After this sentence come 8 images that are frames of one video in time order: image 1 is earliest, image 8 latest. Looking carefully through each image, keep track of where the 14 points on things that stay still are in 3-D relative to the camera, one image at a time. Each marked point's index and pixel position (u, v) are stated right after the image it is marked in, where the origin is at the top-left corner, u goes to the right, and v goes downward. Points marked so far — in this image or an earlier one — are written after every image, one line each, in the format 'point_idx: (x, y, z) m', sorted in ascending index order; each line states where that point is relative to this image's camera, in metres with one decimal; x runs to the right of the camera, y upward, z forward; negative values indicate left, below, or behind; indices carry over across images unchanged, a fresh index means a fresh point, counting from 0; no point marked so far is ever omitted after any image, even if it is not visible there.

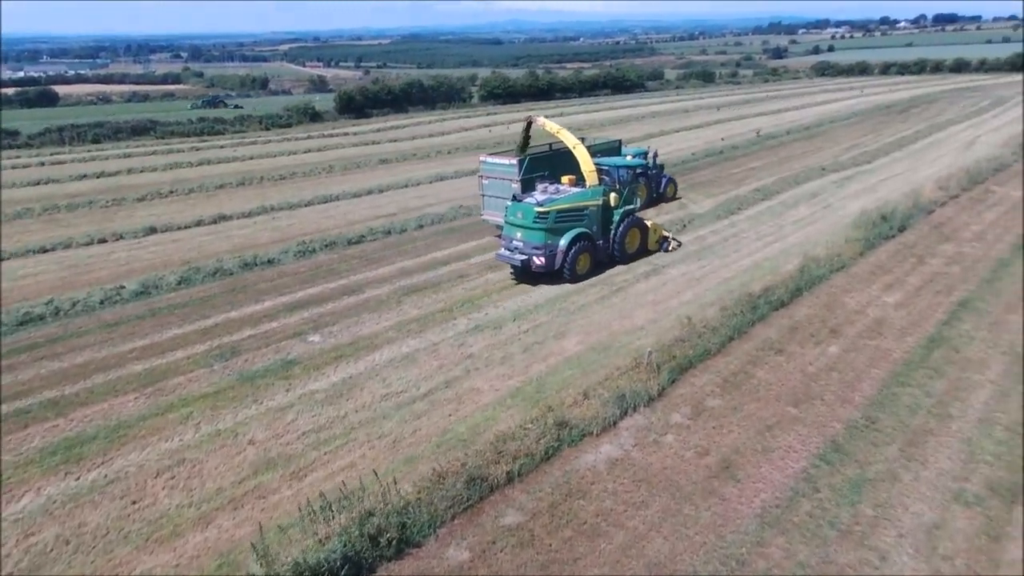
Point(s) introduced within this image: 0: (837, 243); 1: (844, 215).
0: (+6.8, +0.9, +13.3) m
1: (+8.4, +1.9, +16.1) m
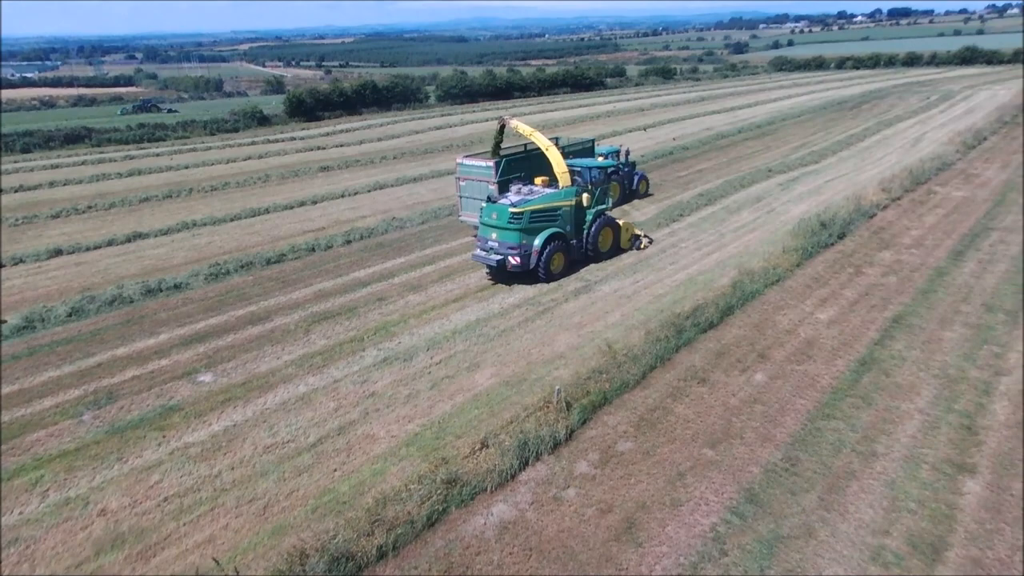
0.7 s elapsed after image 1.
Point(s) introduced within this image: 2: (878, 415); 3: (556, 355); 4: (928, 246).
0: (+5.3, +0.7, +12.8) m
1: (+6.8, +1.7, +15.7) m
2: (+4.4, -1.5, +7.5) m
3: (+0.6, -1.0, +9.4) m
4: (+8.7, +0.9, +13.2) m
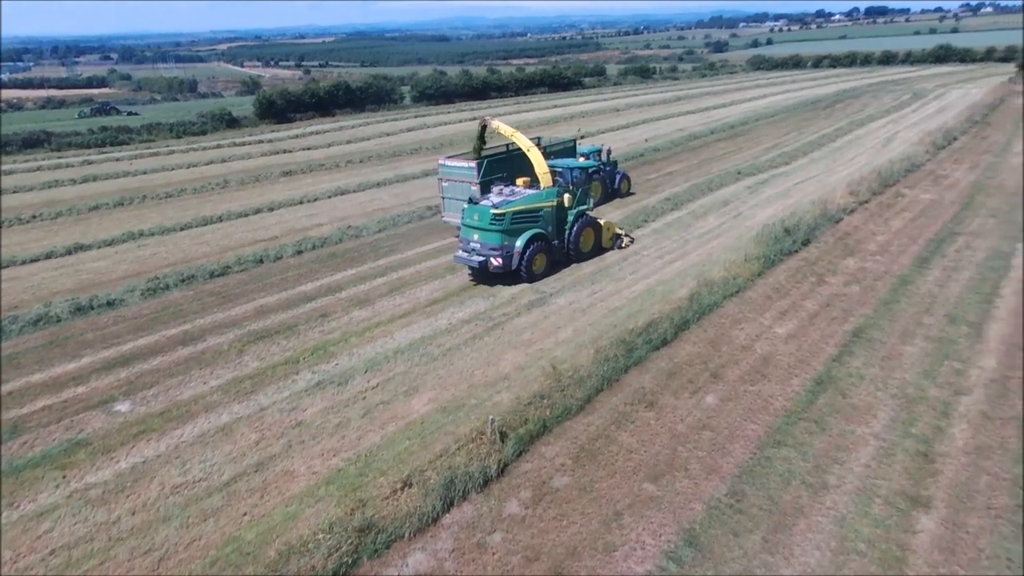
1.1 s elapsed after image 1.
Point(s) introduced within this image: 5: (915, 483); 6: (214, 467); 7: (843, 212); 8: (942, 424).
0: (+4.4, +0.5, +12.4) m
1: (+5.8, +1.5, +15.3) m
2: (+3.6, -1.7, +7.1) m
3: (-0.2, -1.2, +8.8) m
4: (+7.8, +0.7, +12.9) m
5: (+4.1, -2.0, +6.4) m
6: (-3.4, -2.0, +7.2) m
7: (+8.0, +1.8, +15.3) m
8: (+5.0, -1.6, +7.3) m
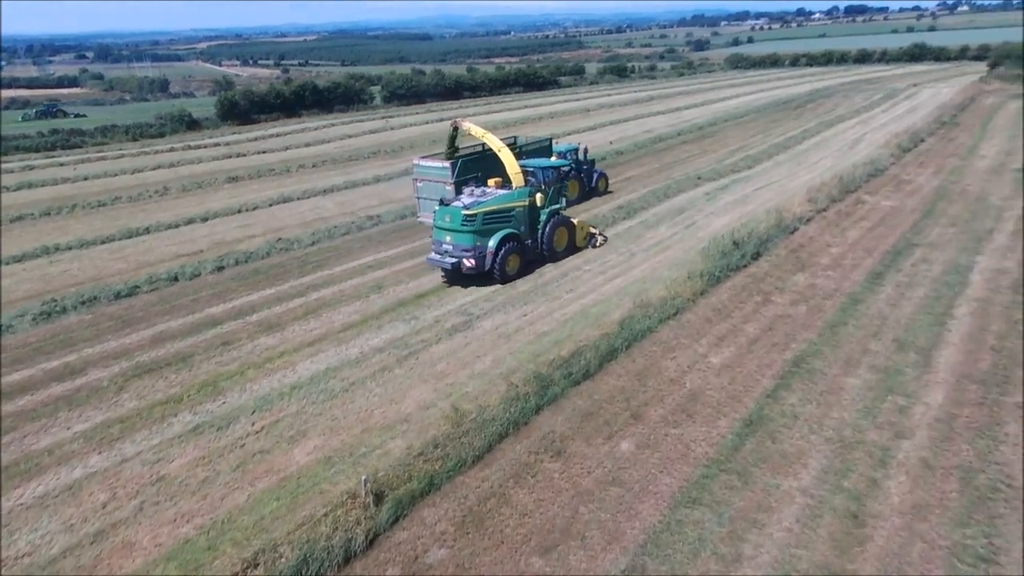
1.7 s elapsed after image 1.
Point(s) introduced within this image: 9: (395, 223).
0: (+3.1, +0.2, +11.5) m
1: (+4.4, +1.2, +14.5) m
2: (+2.4, -2.1, +6.3) m
3: (-1.4, -1.6, +7.9) m
4: (+6.4, +0.4, +12.1) m
5: (+2.9, -2.3, +5.5) m
6: (-4.6, -2.5, +6.3) m
7: (+6.6, +1.5, +14.6) m
8: (+3.8, -1.9, +6.5) m
9: (-3.2, +1.7, +16.9) m
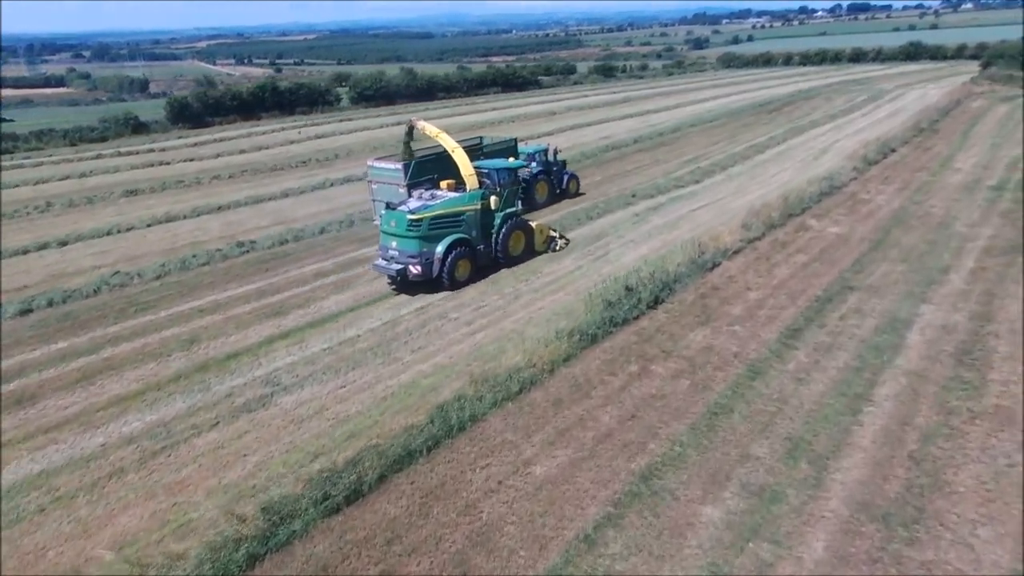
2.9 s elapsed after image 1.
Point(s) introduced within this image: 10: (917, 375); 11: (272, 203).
0: (+0.5, -0.7, +9.3) m
1: (+1.8, +0.3, +12.2) m
2: (-0.2, -3.0, +4.0) m
3: (-4.0, -2.5, +5.7) m
4: (+3.9, -0.5, +9.9) m
5: (+0.3, -3.2, +3.3) m
6: (-7.2, -3.3, +4.0) m
7: (+4.1, +0.6, +12.3) m
8: (+1.2, -2.8, +4.2) m
9: (-5.7, +0.9, +14.7) m
10: (+5.1, -1.1, +8.0) m
11: (-7.3, +2.6, +19.3) m
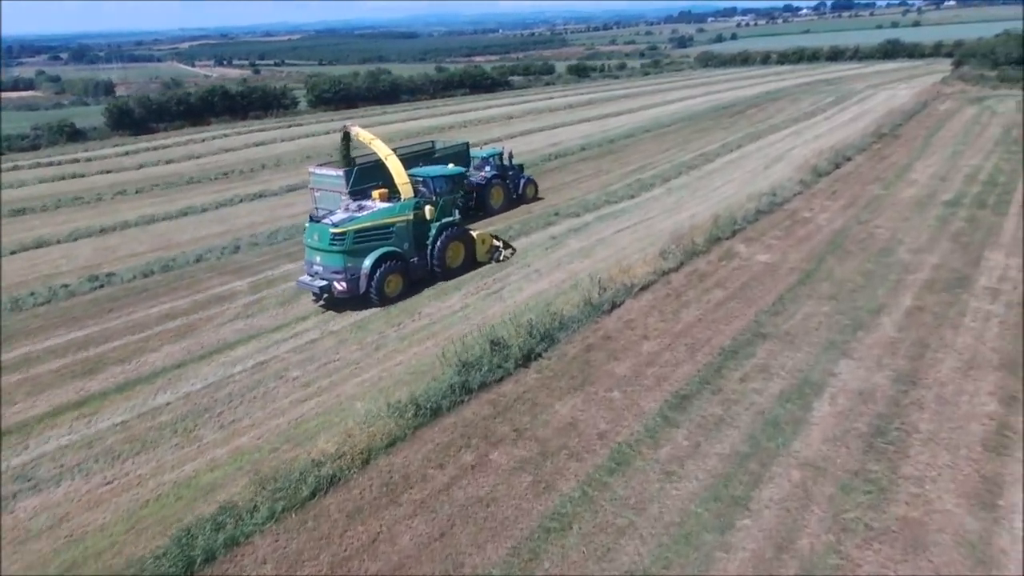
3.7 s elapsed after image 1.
0: (-1.6, -1.5, +7.6) m
1: (-0.3, -0.4, +10.5) m
2: (-2.2, -3.7, +2.3) m
3: (-6.0, -3.3, +3.9) m
4: (+1.8, -1.2, +8.2) m
5: (-1.7, -4.0, +1.6) m
6: (-9.2, -4.2, +2.2) m
7: (+1.9, -0.1, +10.6) m
8: (-0.8, -3.6, +2.5) m
9: (-7.9, +0.1, +12.9) m
10: (+3.0, -1.8, +6.4) m
11: (-9.6, +1.8, +17.5) m
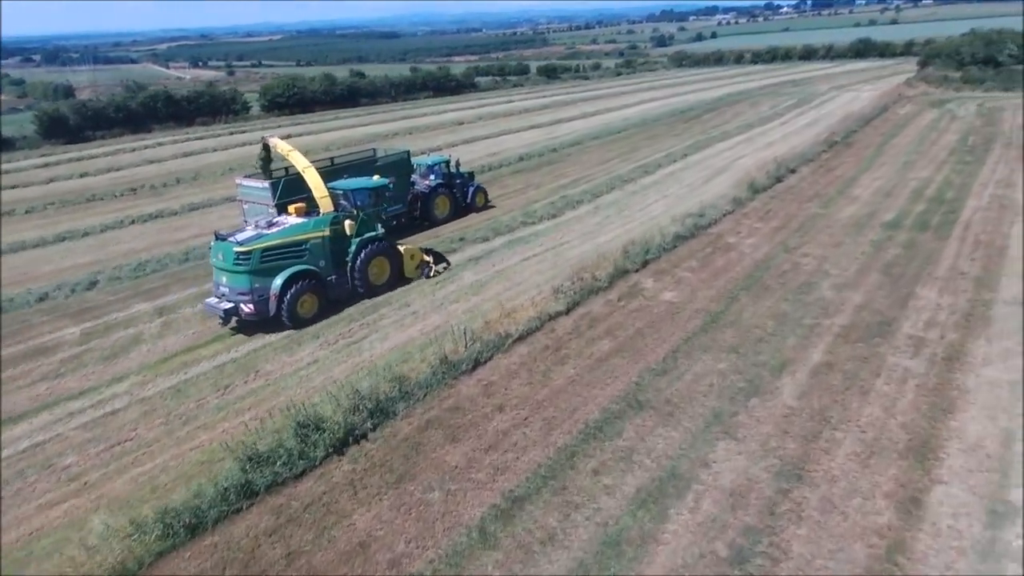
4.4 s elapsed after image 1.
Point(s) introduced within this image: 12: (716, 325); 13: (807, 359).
0: (-3.6, -2.3, +6.0) m
1: (-2.4, -1.2, +8.9) m
2: (-4.1, -4.5, +0.7) m
3: (-8.0, -4.1, +2.2) m
4: (-0.3, -1.9, +6.7) m
5: (-3.6, -4.8, 0.0) m
6: (-11.1, -5.1, +0.5) m
7: (-0.2, -0.8, +9.1) m
8: (-2.7, -4.3, +0.9) m
9: (-10.0, -0.8, +11.1) m
10: (+1.0, -2.5, +4.9) m
11: (-11.9, +0.9, +15.7) m
12: (+3.1, -0.6, +9.6) m
13: (+4.0, -1.0, +8.5) m
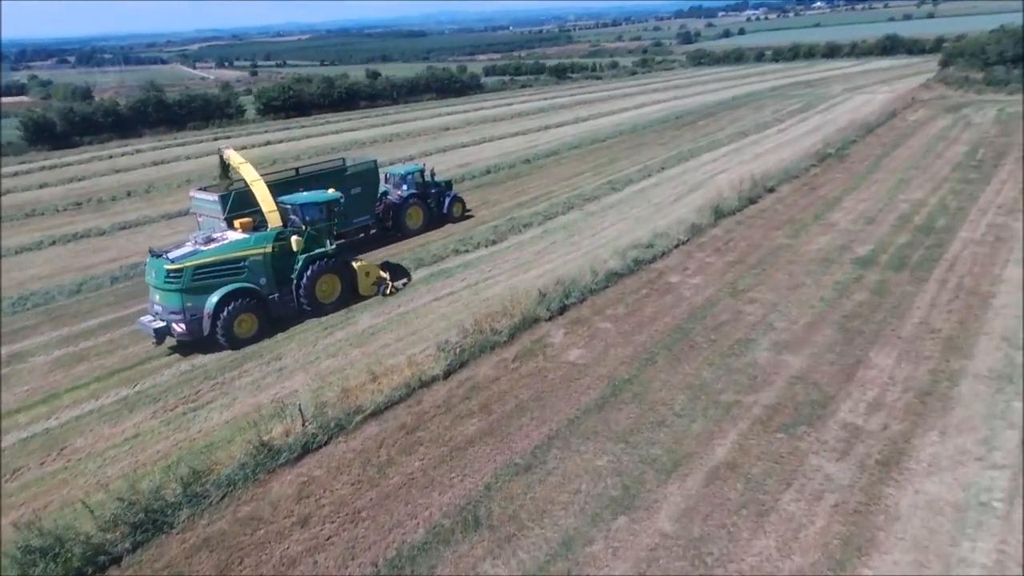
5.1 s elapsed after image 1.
0: (-5.6, -3.0, +4.6) m
1: (-4.3, -2.0, +7.5) m
2: (-6.3, -5.3, -0.7) m
3: (-10.1, -4.9, +1.0) m
4: (-2.2, -2.7, +5.1) m
5: (-5.8, -5.6, -1.4) m
6: (-13.3, -5.8, -0.6) m
7: (-2.1, -1.6, +7.6) m
8: (-4.9, -5.1, -0.5) m
9: (-11.8, -1.5, +10.0) m
10: (-1.0, -3.4, +3.3) m
11: (-13.4, +0.2, +14.7) m
12: (+1.3, -1.4, +8.0) m
13: (+2.1, -1.8, +6.8) m
